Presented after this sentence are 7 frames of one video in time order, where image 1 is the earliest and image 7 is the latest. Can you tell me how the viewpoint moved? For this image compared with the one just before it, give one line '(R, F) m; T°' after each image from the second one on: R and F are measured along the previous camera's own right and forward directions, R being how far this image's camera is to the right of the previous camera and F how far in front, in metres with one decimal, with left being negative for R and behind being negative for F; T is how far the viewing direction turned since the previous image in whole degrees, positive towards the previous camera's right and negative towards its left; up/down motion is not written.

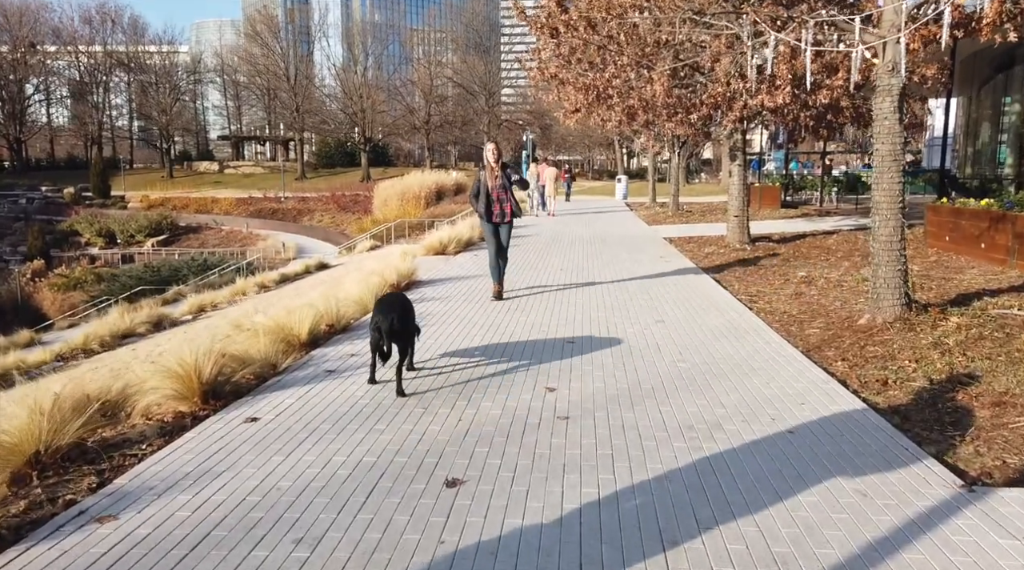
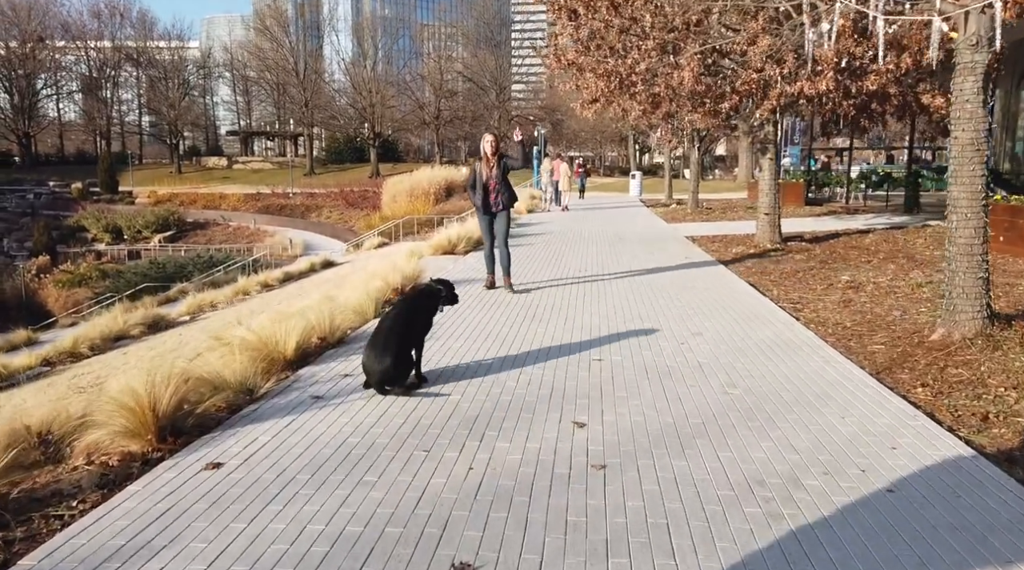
(-0.1, +1.1) m; -1°
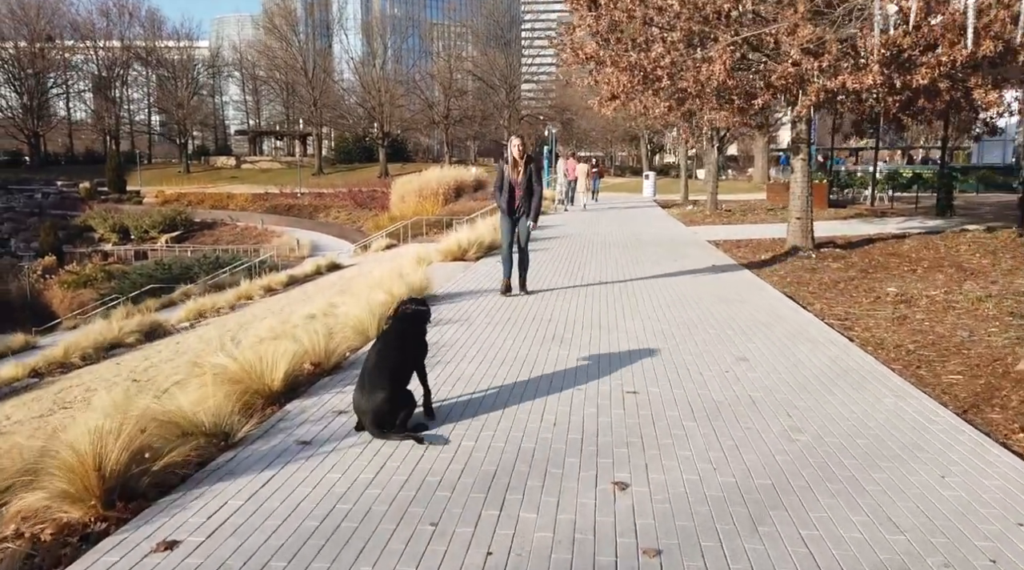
(-0.1, +0.9) m; -1°
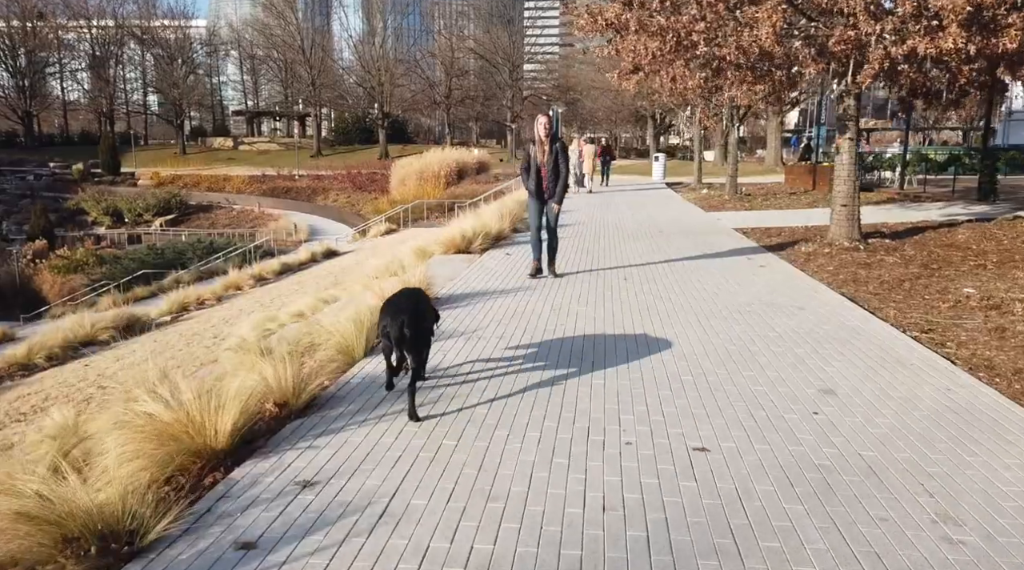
(-0.1, +1.5) m; 0°
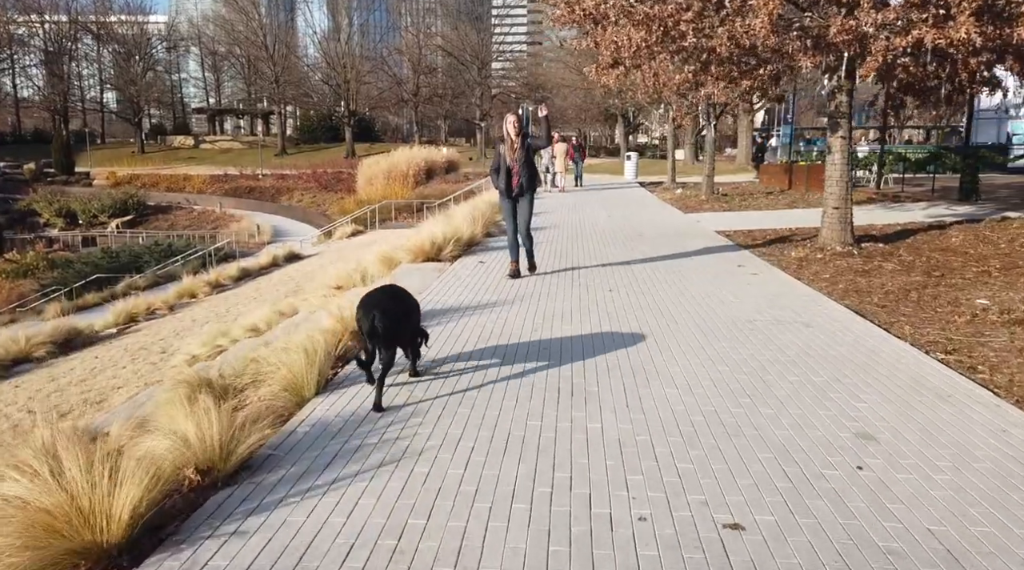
(-0.1, +0.9) m; +2°
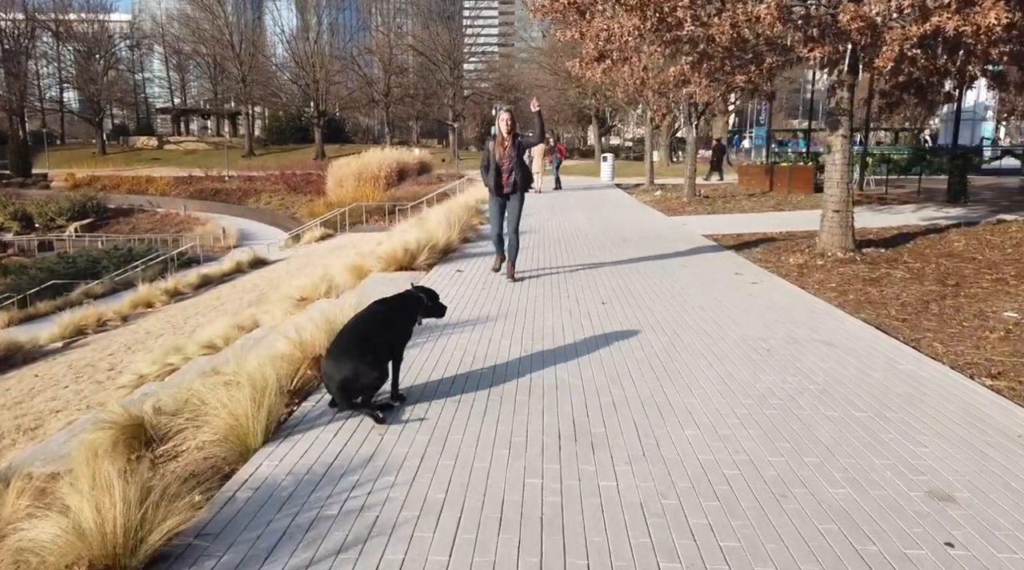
(-0.1, +0.9) m; +2°
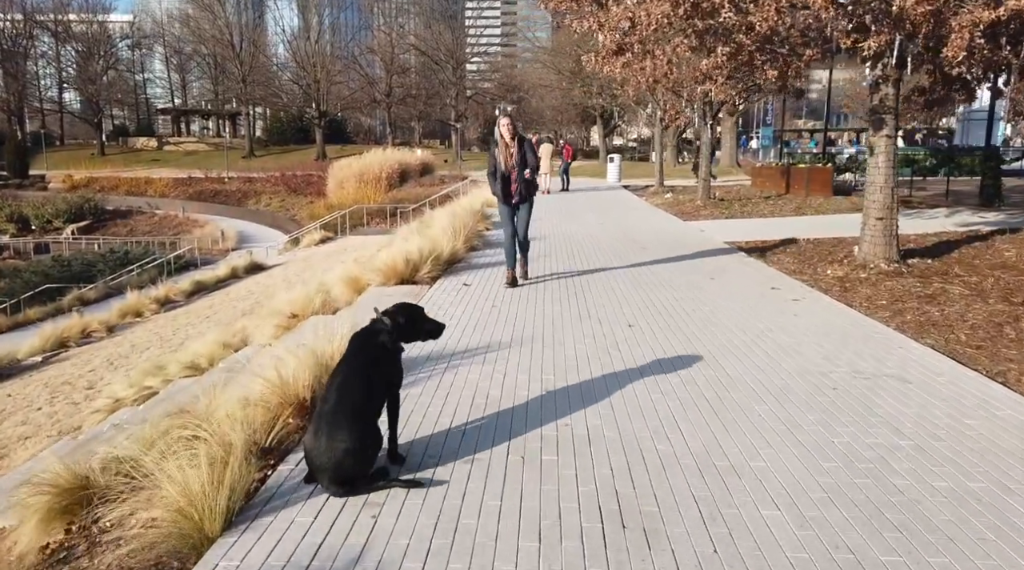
(-0.1, +1.0) m; 0°
